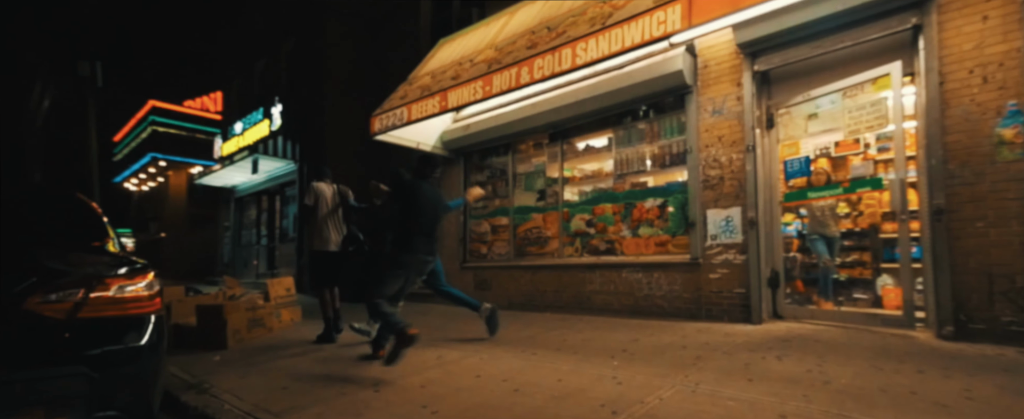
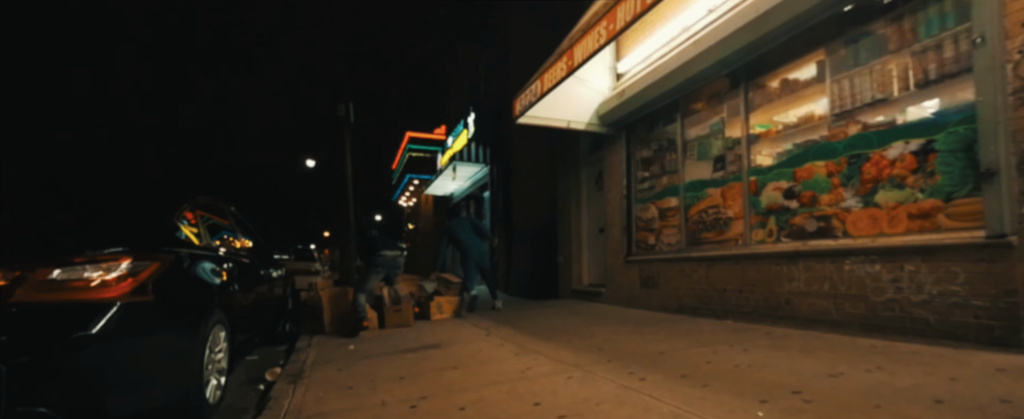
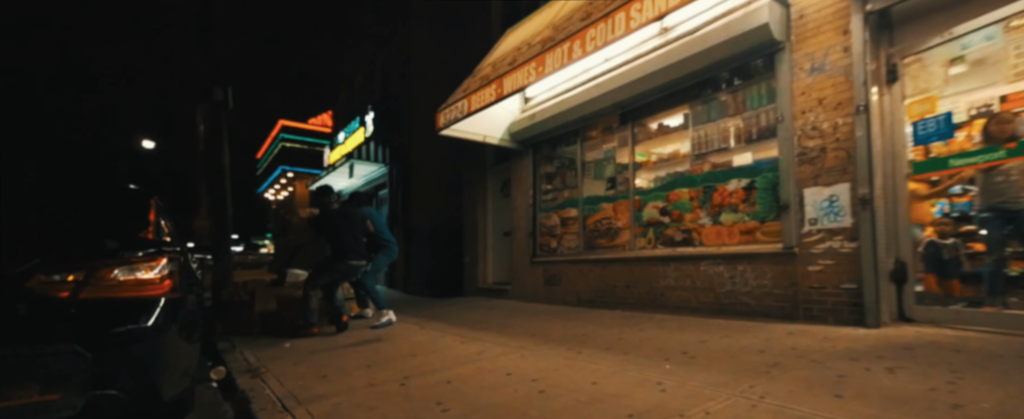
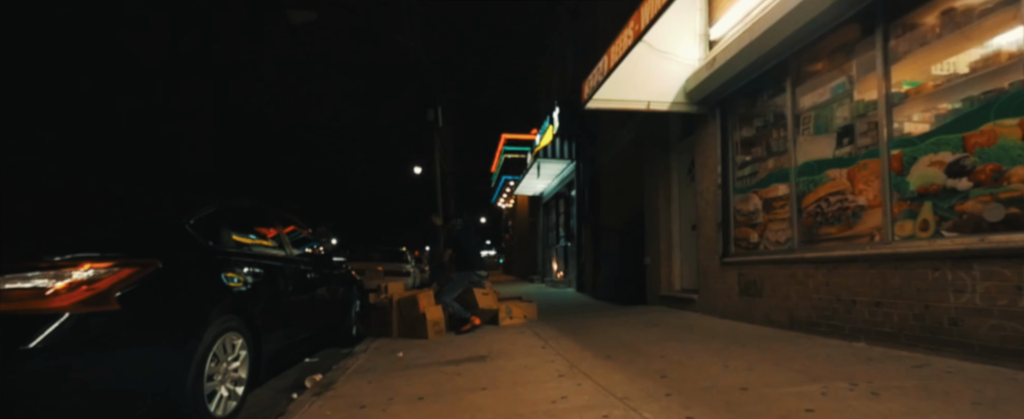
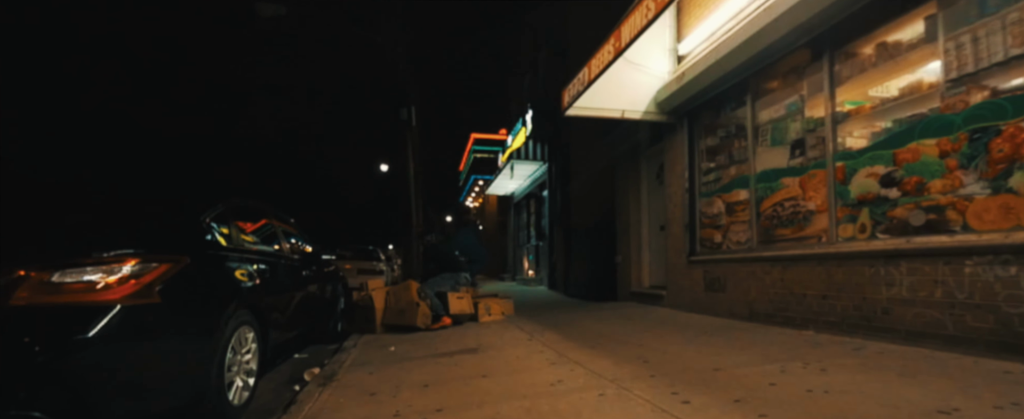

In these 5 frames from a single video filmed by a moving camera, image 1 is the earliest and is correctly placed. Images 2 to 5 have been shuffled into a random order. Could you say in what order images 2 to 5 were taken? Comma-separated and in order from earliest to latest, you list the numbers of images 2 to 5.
3, 2, 5, 4
